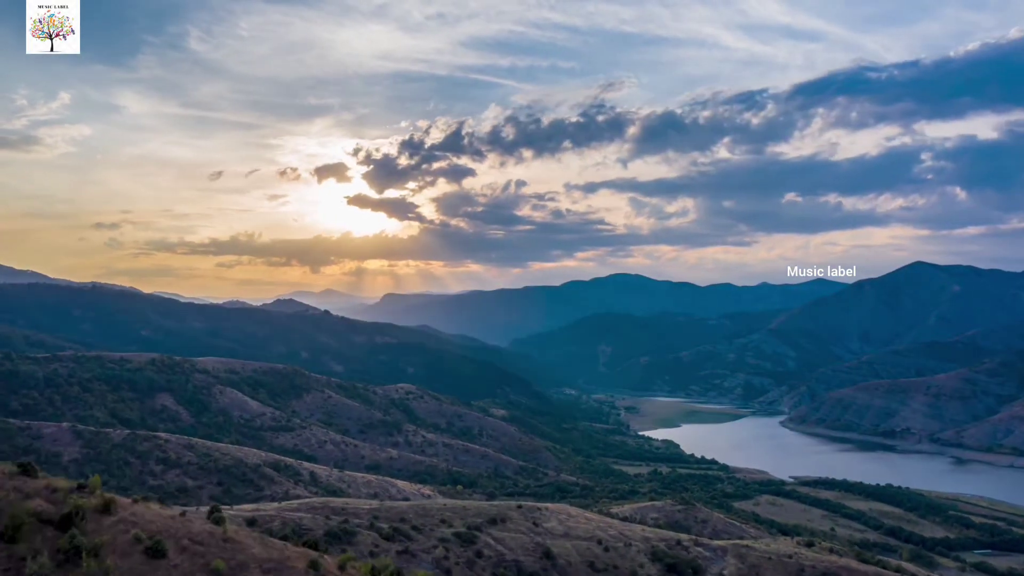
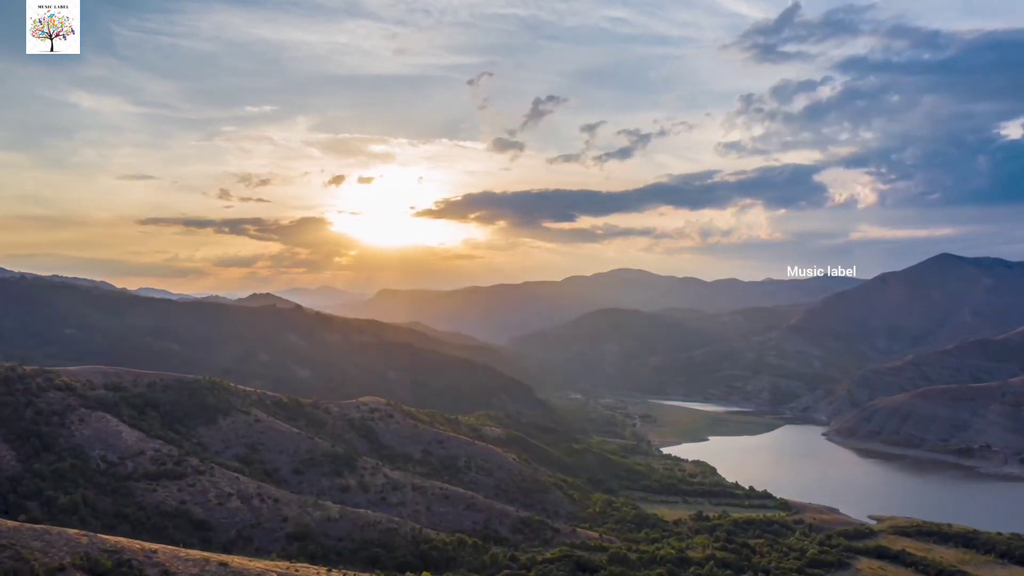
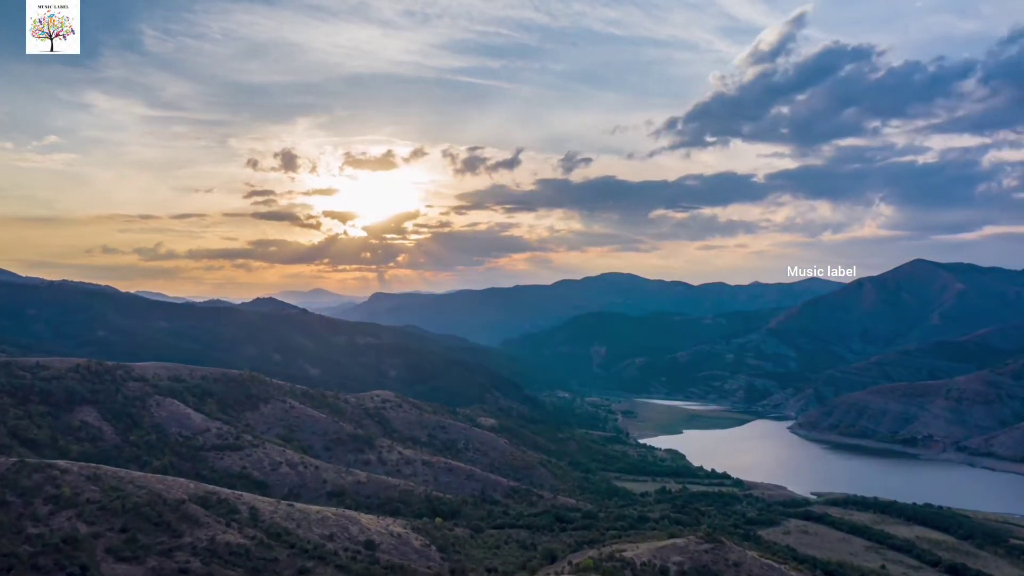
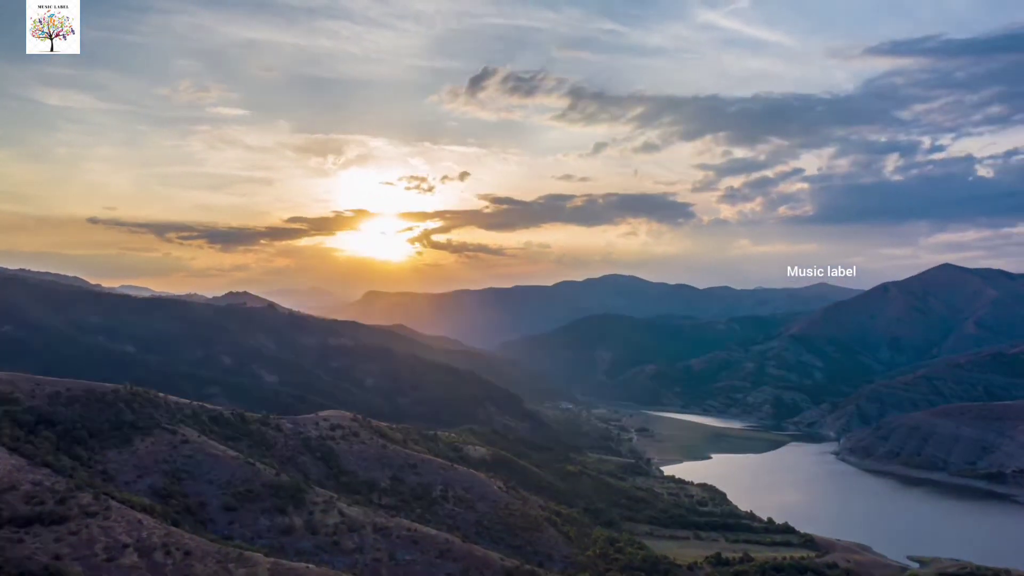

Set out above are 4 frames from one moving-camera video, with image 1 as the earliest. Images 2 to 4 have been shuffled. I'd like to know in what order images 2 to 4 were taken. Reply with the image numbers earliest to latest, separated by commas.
3, 2, 4
